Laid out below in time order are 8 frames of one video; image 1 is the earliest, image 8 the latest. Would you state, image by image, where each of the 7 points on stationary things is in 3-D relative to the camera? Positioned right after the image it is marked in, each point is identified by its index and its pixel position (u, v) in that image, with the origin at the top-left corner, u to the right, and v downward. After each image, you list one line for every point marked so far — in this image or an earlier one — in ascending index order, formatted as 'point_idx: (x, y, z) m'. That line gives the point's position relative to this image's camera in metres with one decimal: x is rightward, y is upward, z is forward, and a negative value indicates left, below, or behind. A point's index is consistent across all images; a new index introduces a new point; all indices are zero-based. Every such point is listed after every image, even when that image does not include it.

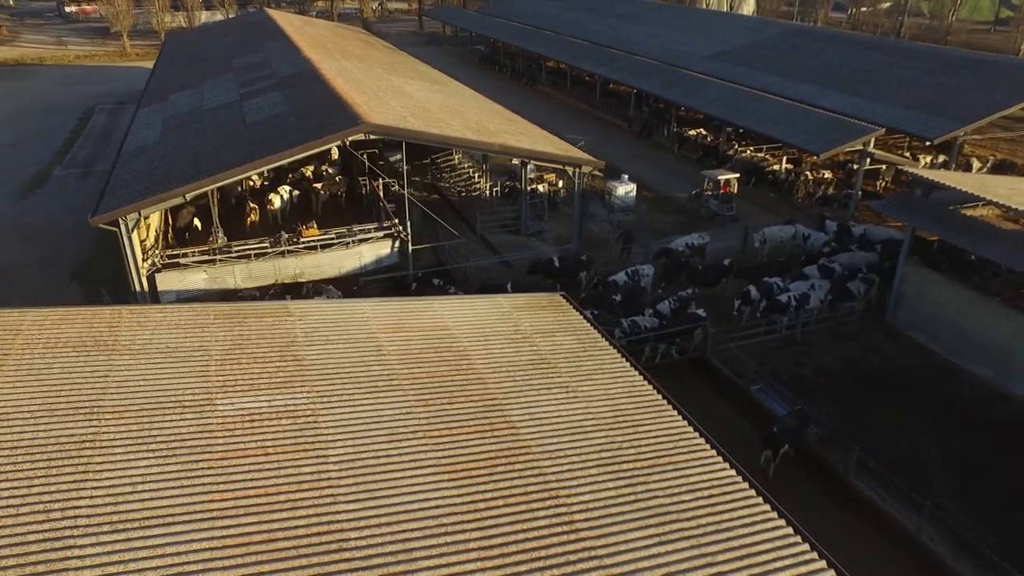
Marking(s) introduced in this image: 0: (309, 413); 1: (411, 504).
0: (-2.0, -1.2, +7.4) m
1: (-1.0, -1.8, +6.4) m
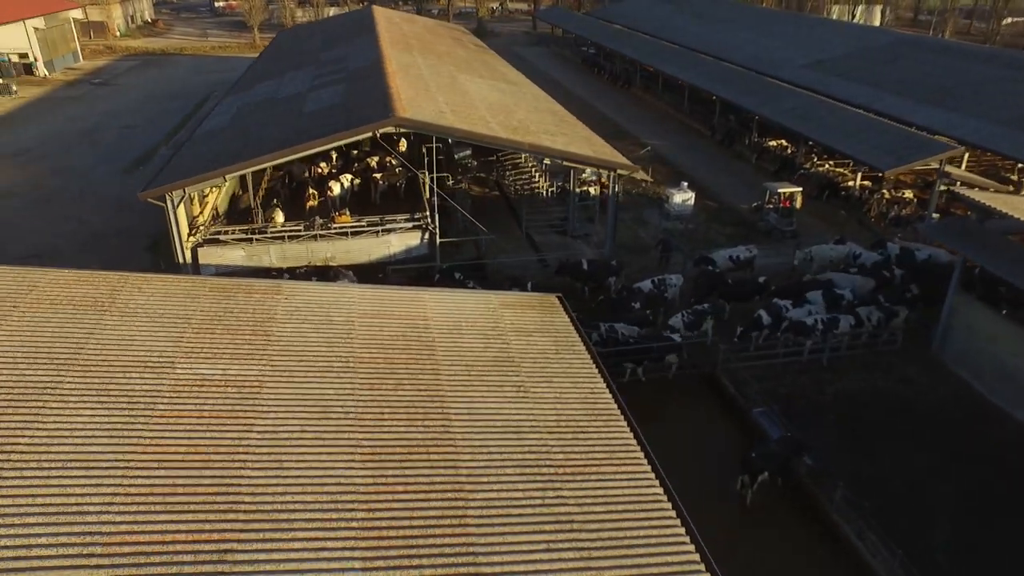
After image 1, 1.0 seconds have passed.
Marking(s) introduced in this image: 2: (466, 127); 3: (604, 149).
0: (-2.7, -1.0, +7.8) m
1: (-1.8, -1.7, +6.7) m
2: (-0.8, +2.7, +12.9) m
3: (+1.7, +2.5, +13.9) m
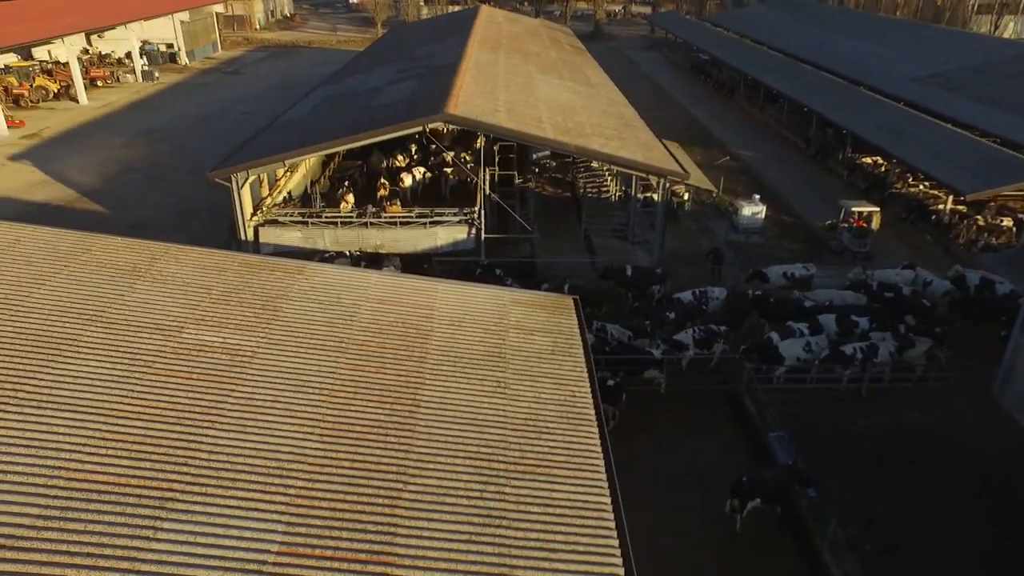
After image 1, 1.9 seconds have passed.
0: (-2.9, -0.7, +8.4) m
1: (-2.3, -1.5, +7.2) m
2: (+0.1, +2.8, +13.1) m
3: (+2.6, +2.3, +13.7) m
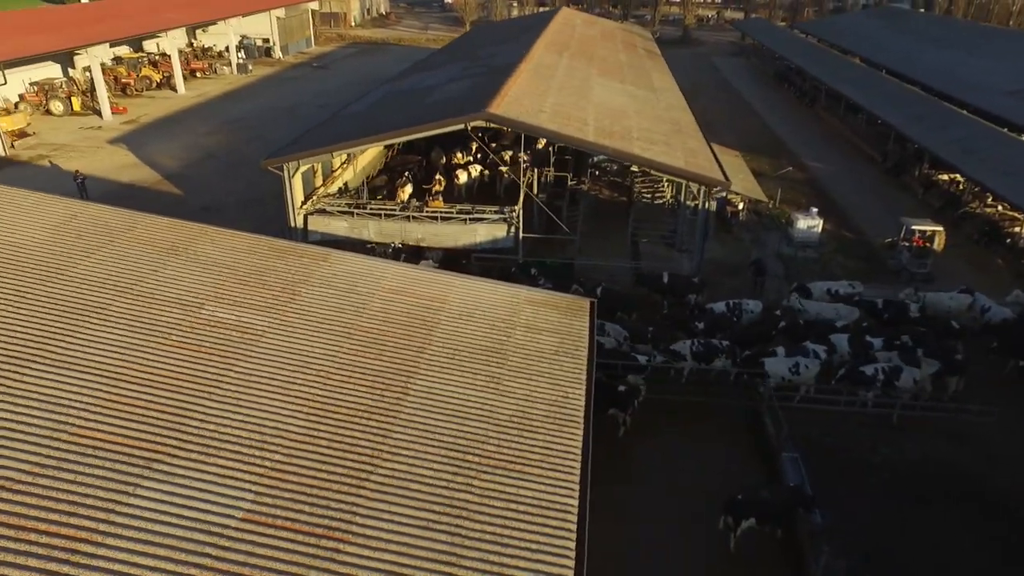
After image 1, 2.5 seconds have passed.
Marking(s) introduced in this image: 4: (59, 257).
0: (-3.0, -0.5, +8.8) m
1: (-2.6, -1.3, +7.5) m
2: (+0.8, +2.8, +13.1) m
3: (+3.4, +2.2, +13.4) m
4: (-5.7, +0.4, +9.7) m
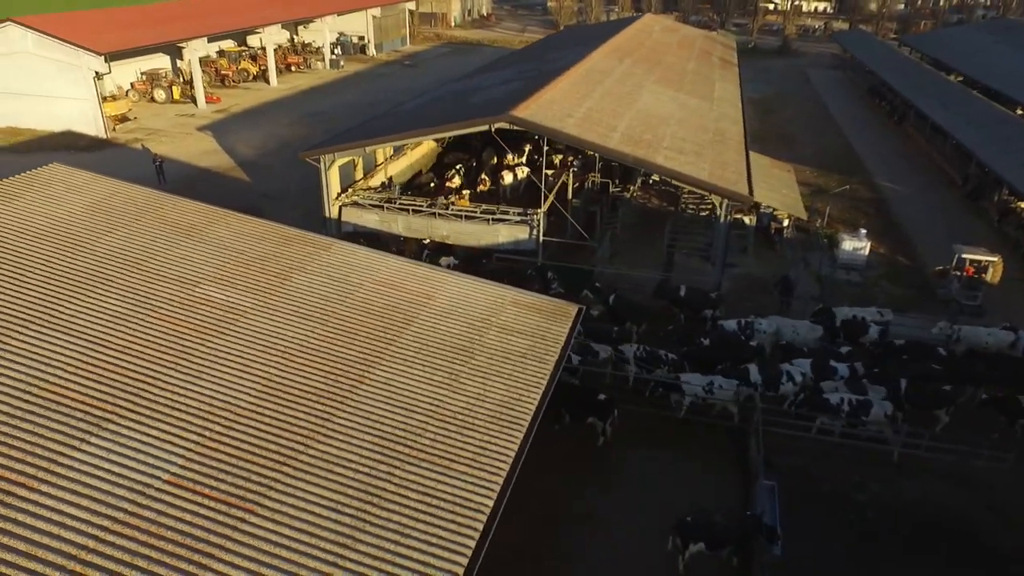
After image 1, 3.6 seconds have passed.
0: (-3.3, -0.3, +9.3) m
1: (-3.2, -1.1, +8.0) m
2: (+1.2, +2.7, +13.1) m
3: (+3.7, +1.9, +13.0) m
4: (-5.9, +0.8, +10.6) m
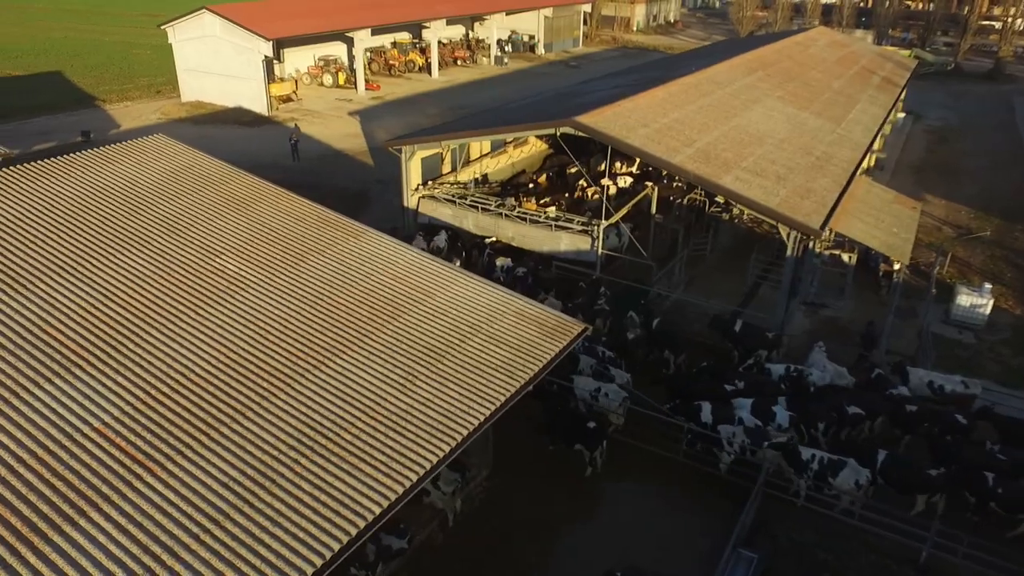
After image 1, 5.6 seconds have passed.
0: (-3.5, 0.0, +9.8) m
1: (-3.7, -0.8, +8.5) m
2: (+2.2, +2.3, +12.3) m
3: (+4.5, +1.2, +11.6) m
4: (-5.5, +1.4, +11.6) m
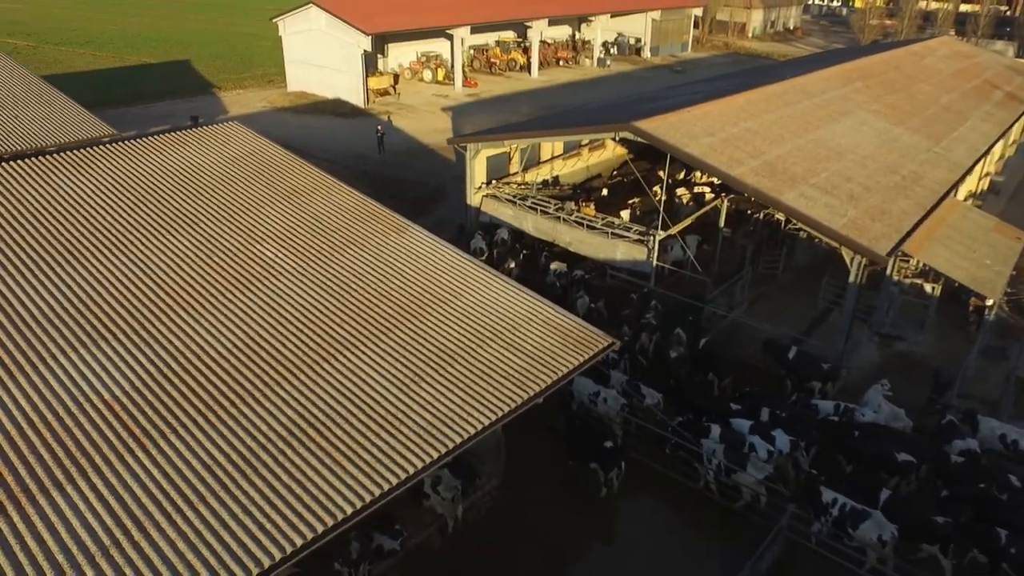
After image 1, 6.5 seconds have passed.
0: (-3.1, +0.2, +9.9) m
1: (-3.6, -0.6, +8.7) m
2: (+3.0, +2.1, +11.6) m
3: (+5.1, +0.8, +10.6) m
4: (-4.7, +1.7, +12.1) m
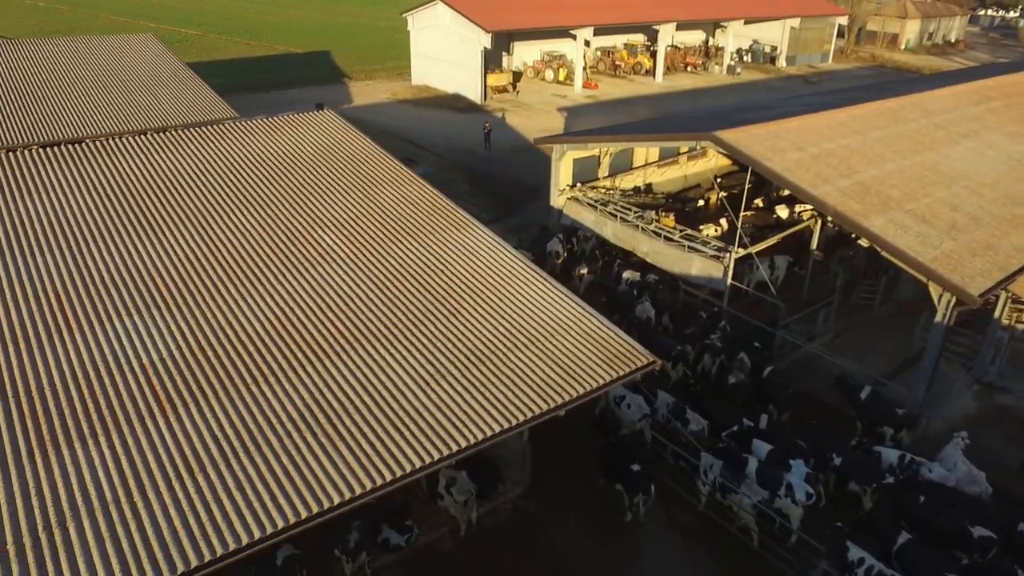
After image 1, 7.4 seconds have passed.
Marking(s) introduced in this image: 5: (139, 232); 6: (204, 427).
0: (-2.4, +0.4, +10.2) m
1: (-3.2, -0.3, +9.0) m
2: (+4.0, +1.7, +10.8) m
3: (+5.8, +0.3, +9.4) m
4: (-3.5, +2.1, +12.5) m
5: (-5.0, +0.8, +10.3) m
6: (-3.0, -1.4, +7.3) m
